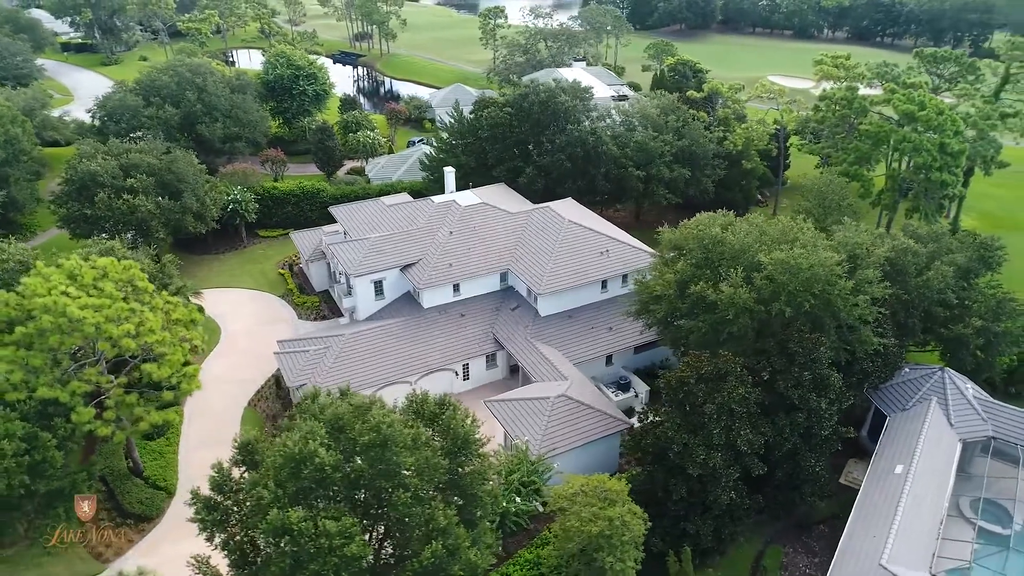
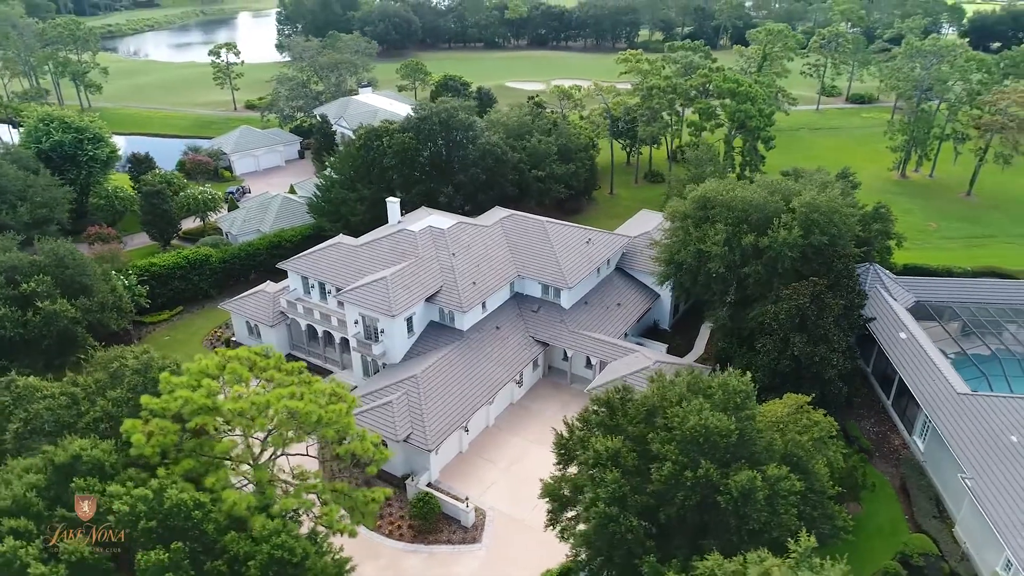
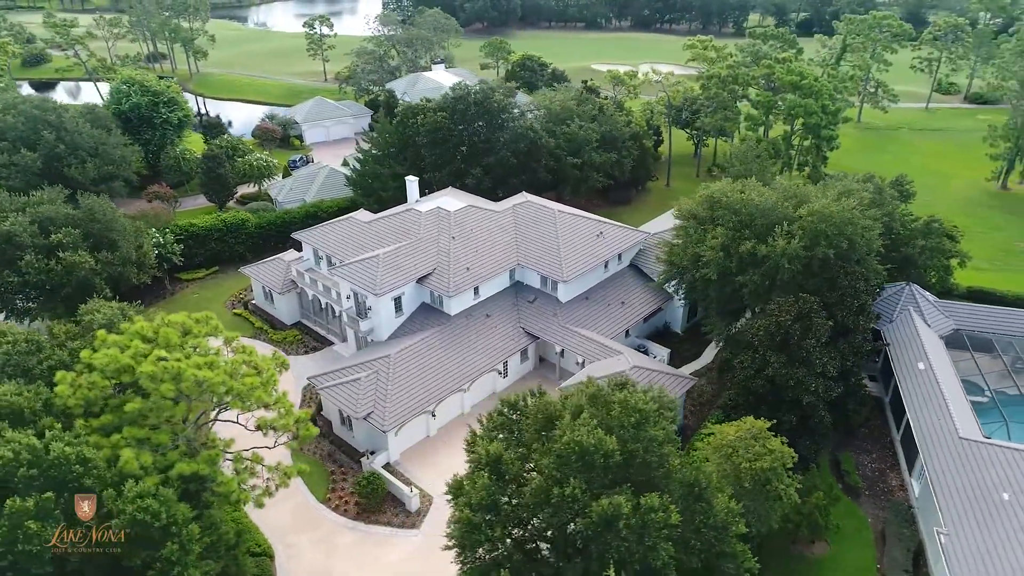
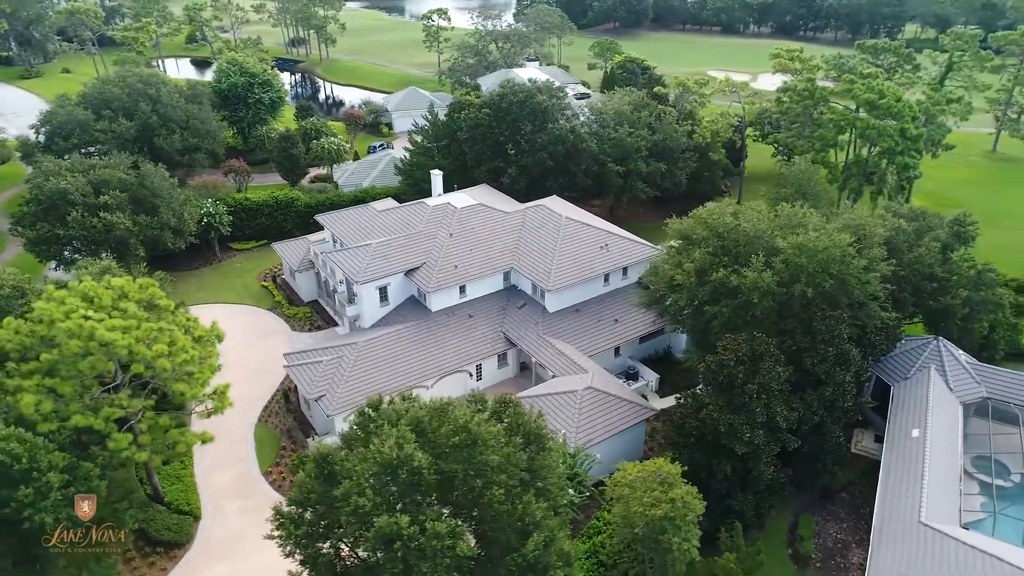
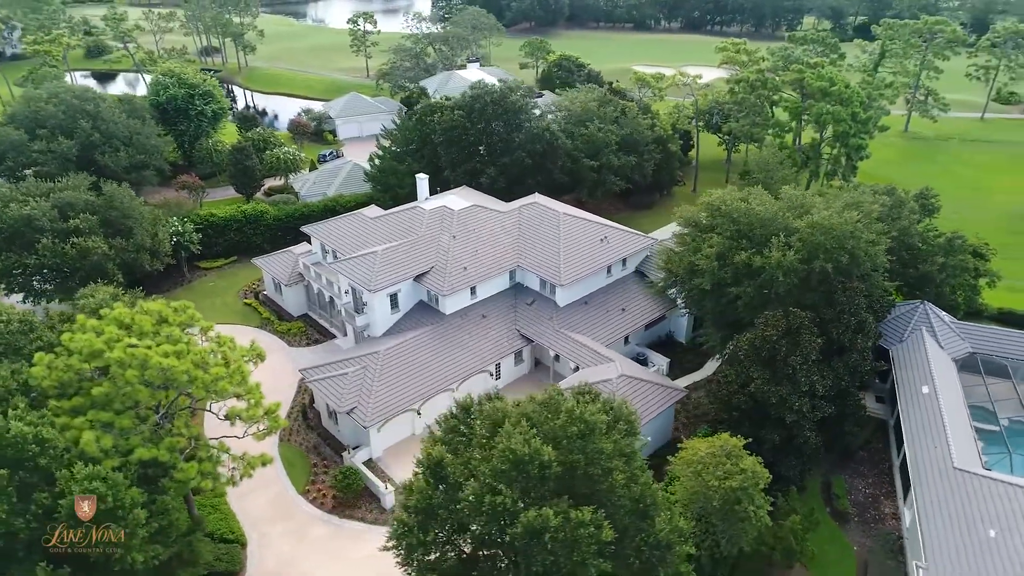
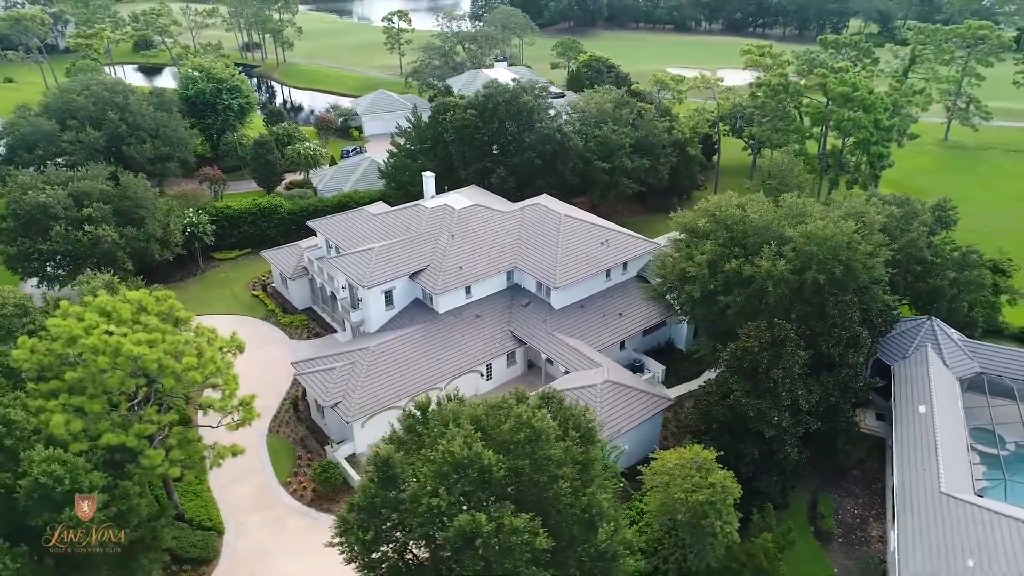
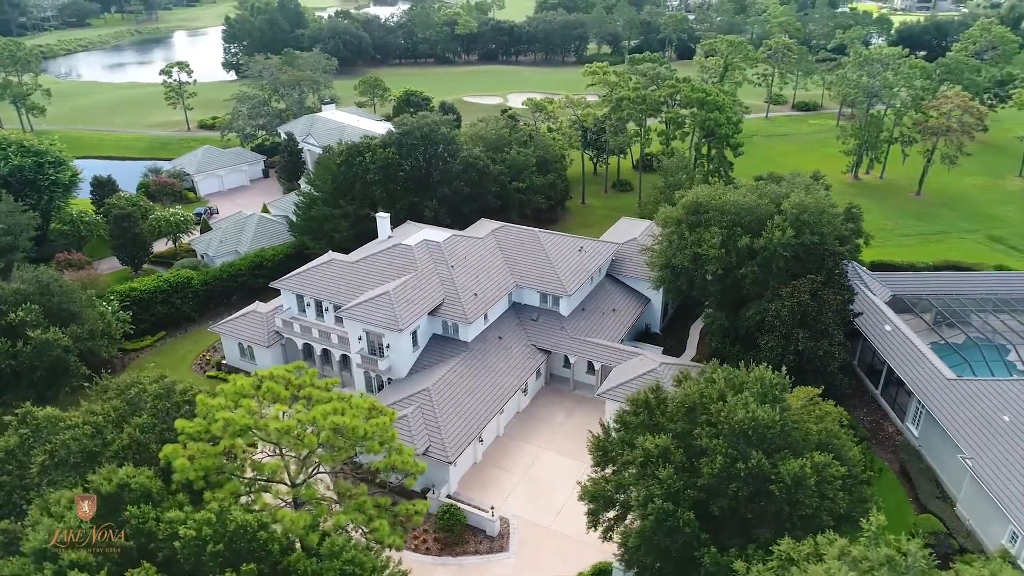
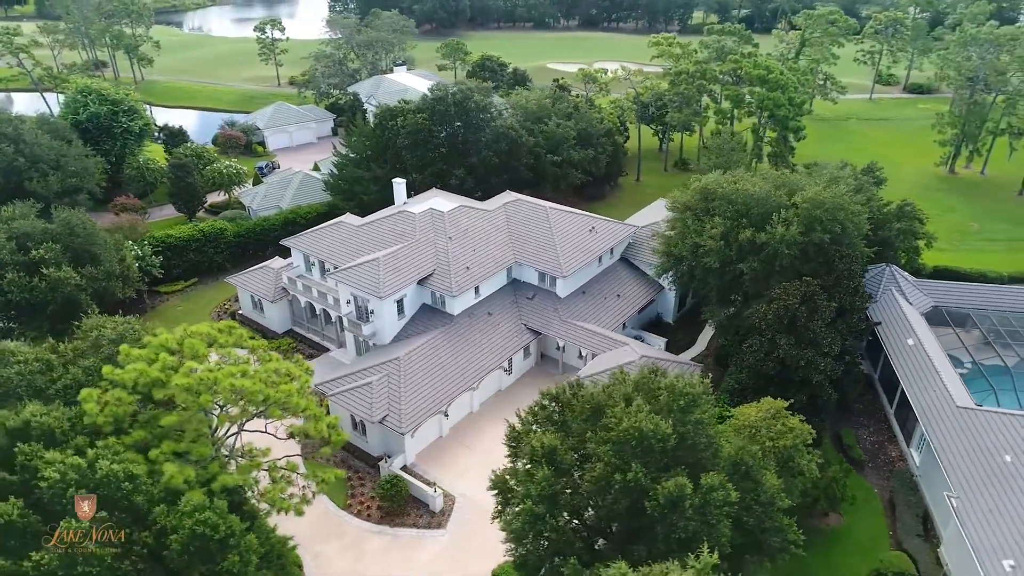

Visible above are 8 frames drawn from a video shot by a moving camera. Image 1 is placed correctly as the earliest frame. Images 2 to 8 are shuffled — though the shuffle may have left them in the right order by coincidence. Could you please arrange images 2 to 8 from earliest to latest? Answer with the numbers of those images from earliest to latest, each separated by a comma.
4, 6, 5, 3, 8, 2, 7
